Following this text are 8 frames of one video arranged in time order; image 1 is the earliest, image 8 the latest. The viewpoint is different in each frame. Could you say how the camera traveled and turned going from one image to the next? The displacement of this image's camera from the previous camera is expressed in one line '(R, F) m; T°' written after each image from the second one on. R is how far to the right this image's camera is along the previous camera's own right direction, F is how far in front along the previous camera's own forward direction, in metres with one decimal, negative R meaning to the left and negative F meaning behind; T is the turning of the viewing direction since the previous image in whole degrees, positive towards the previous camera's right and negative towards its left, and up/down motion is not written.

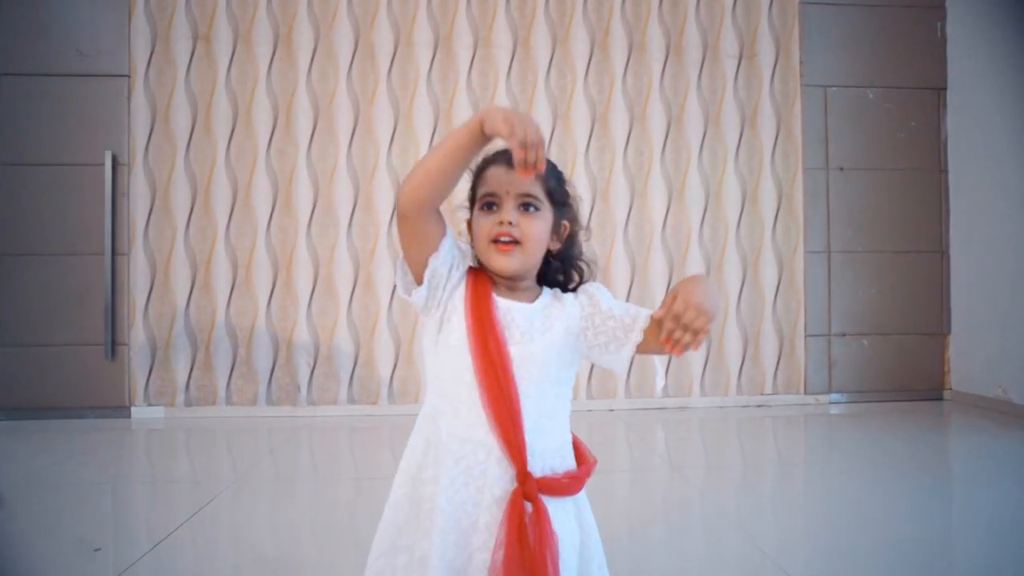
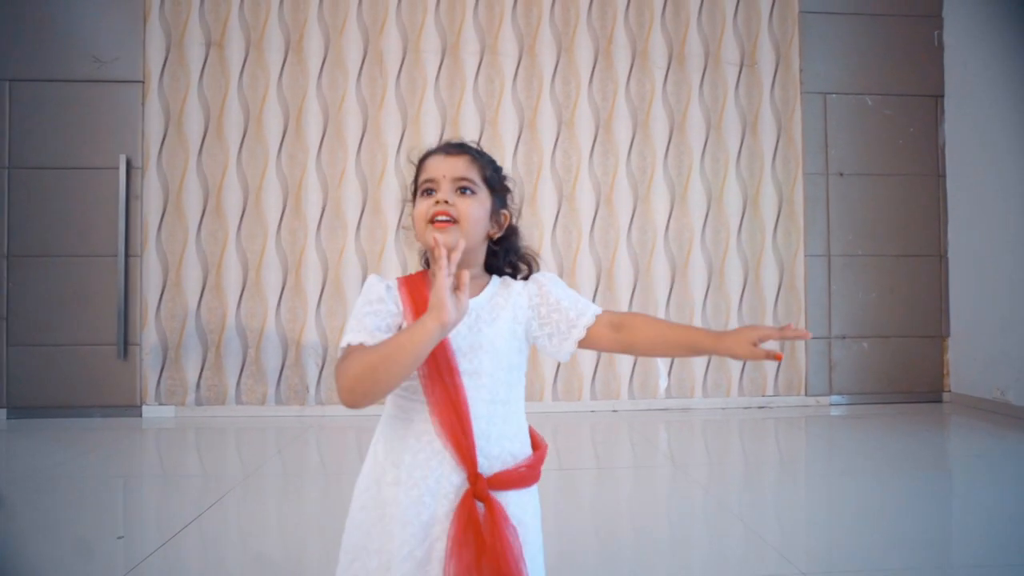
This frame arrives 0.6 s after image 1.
(0.0, -0.1) m; 0°
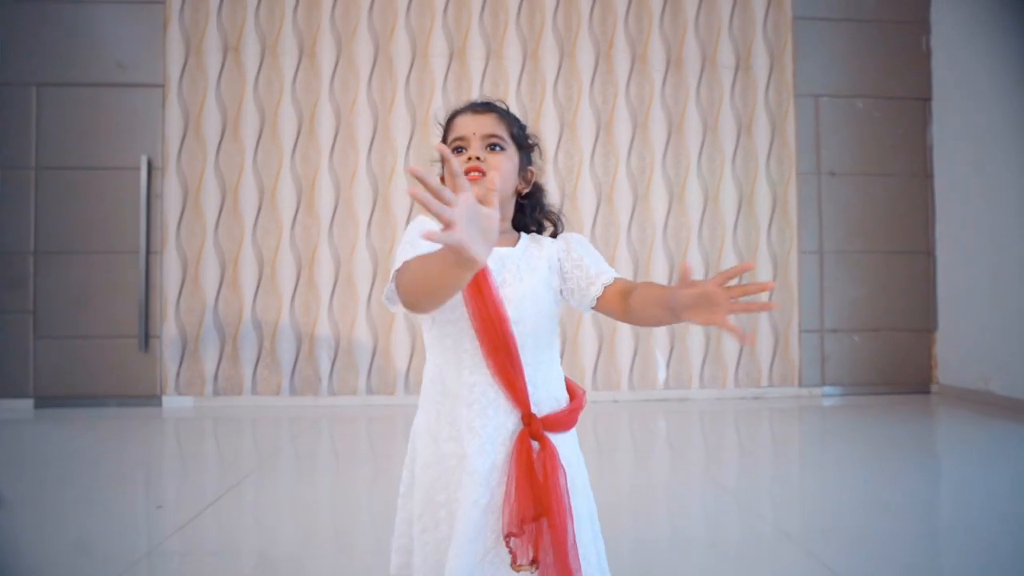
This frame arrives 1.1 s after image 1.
(0.0, -0.1) m; 0°
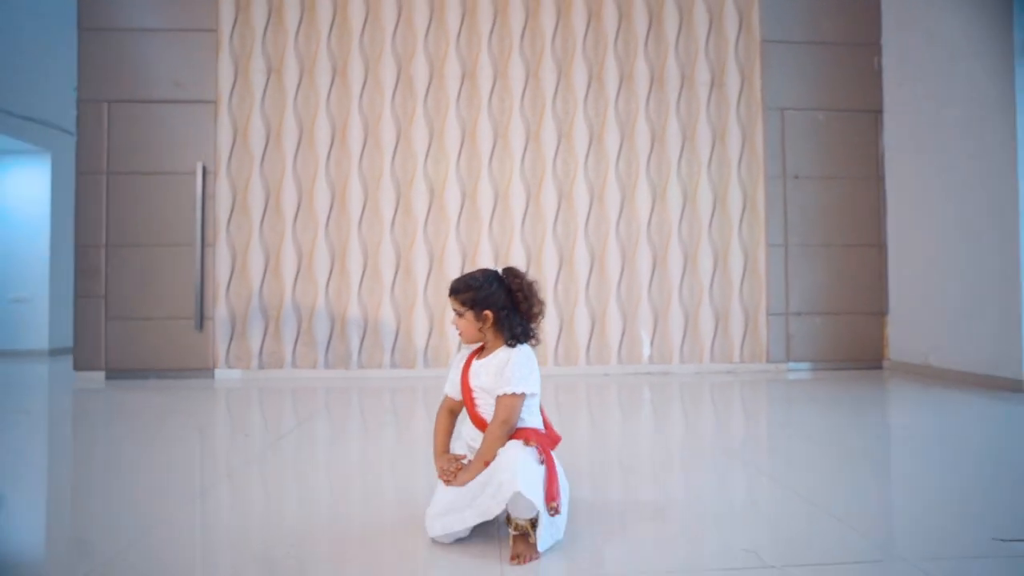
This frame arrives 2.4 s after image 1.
(0.0, -0.6) m; 0°
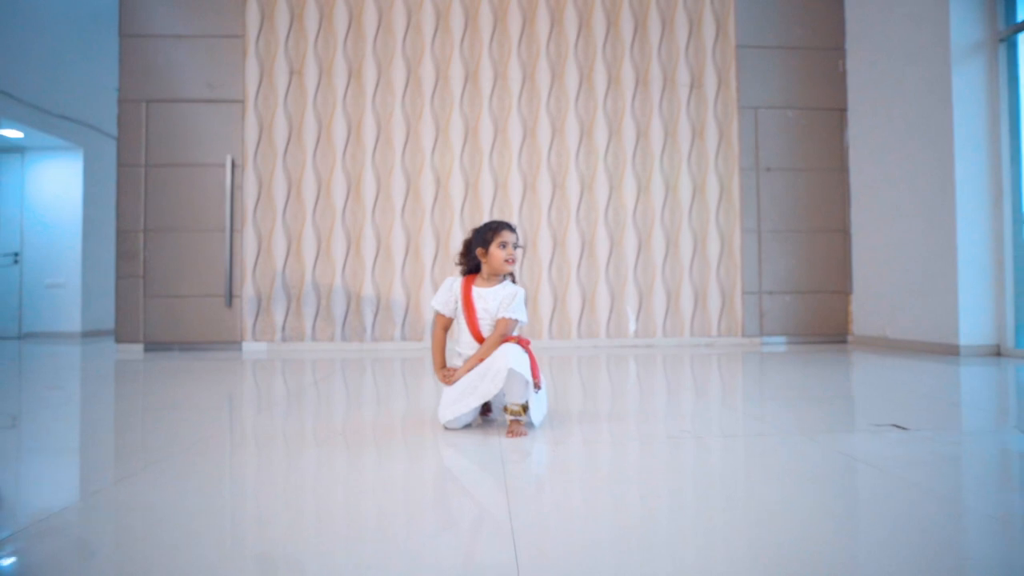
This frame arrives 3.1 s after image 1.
(0.0, -0.4) m; 0°
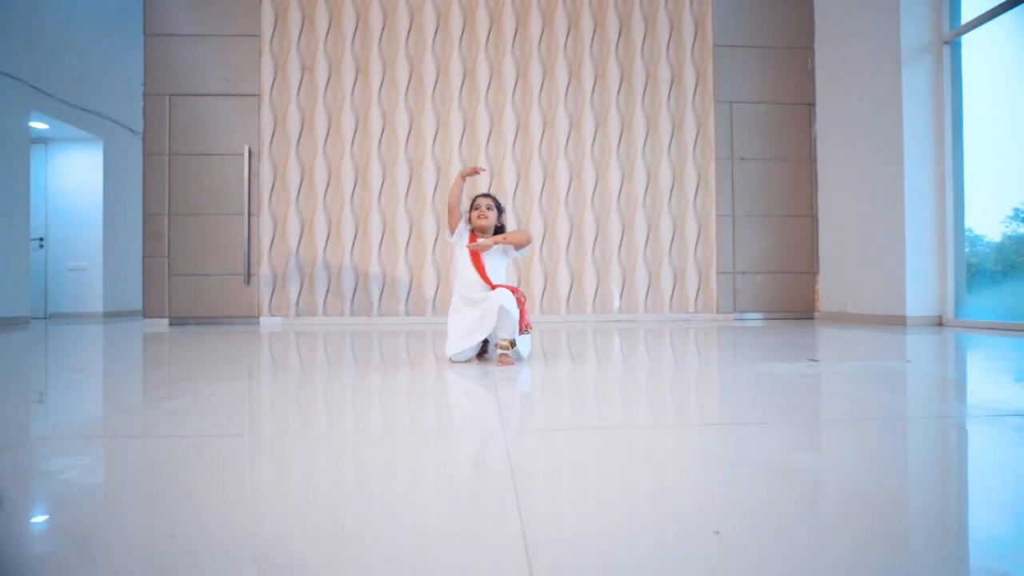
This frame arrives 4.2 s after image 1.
(0.0, -0.4) m; 0°
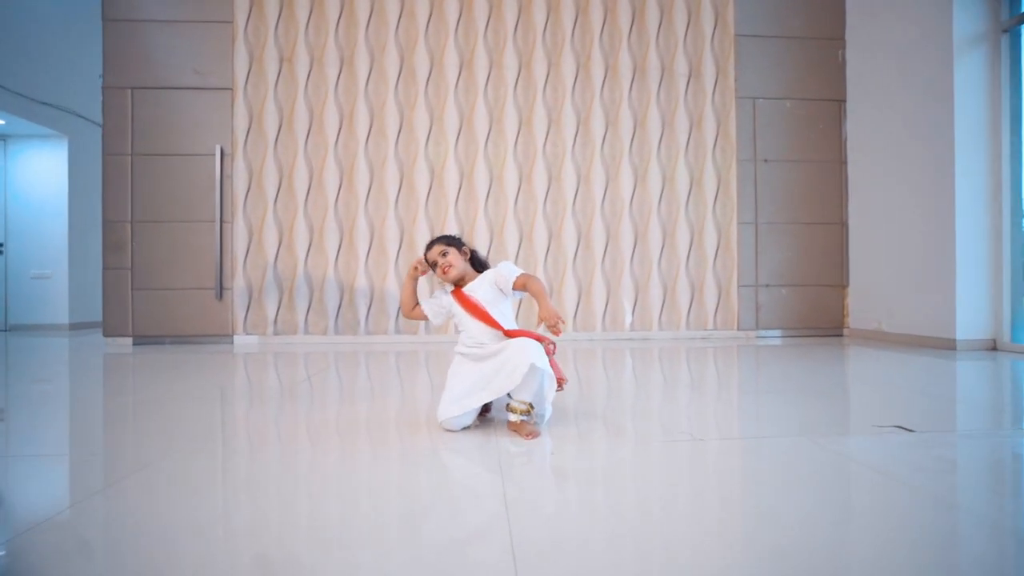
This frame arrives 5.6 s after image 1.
(0.0, +0.5) m; 0°
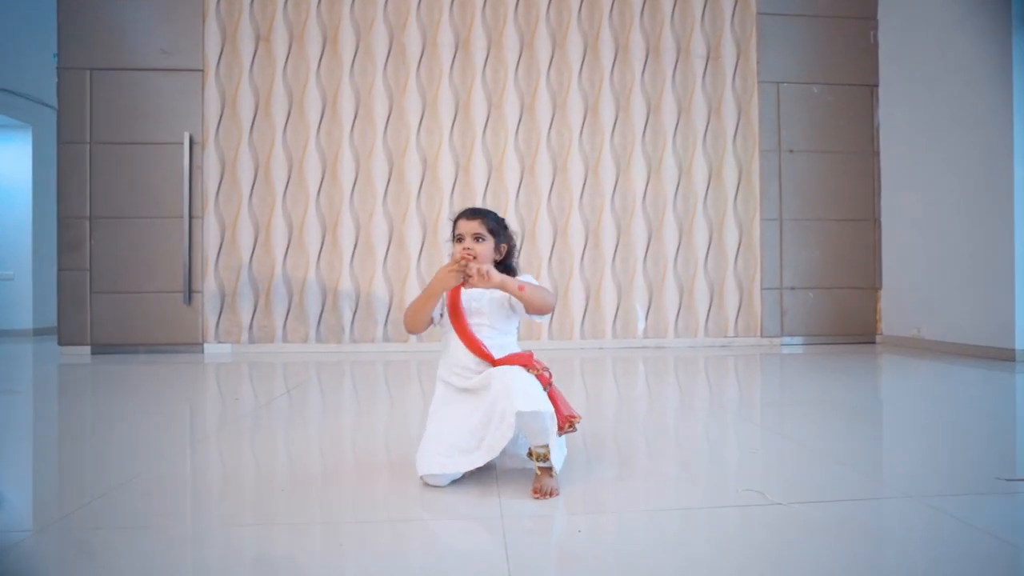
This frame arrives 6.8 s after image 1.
(0.0, +0.4) m; 0°
